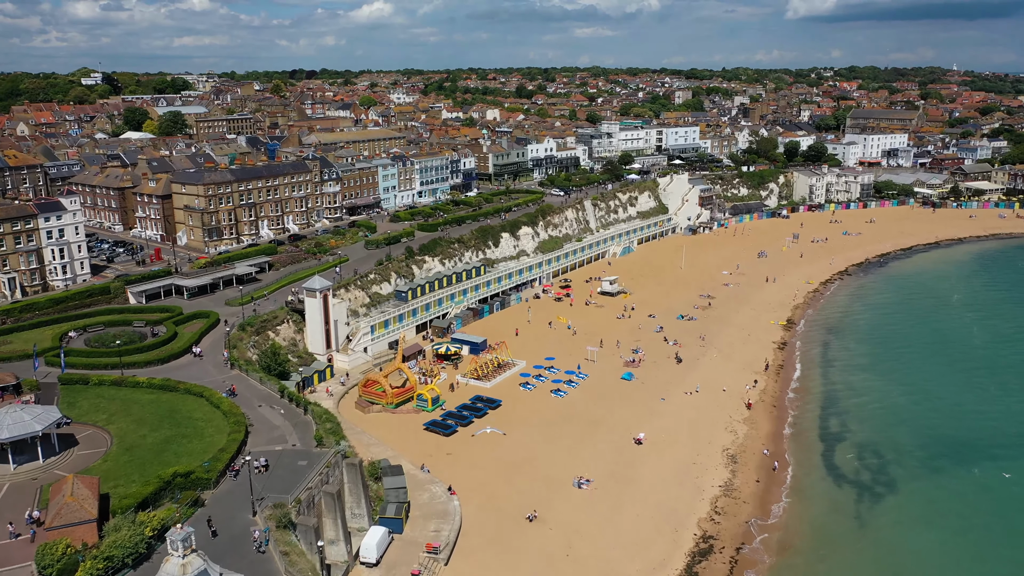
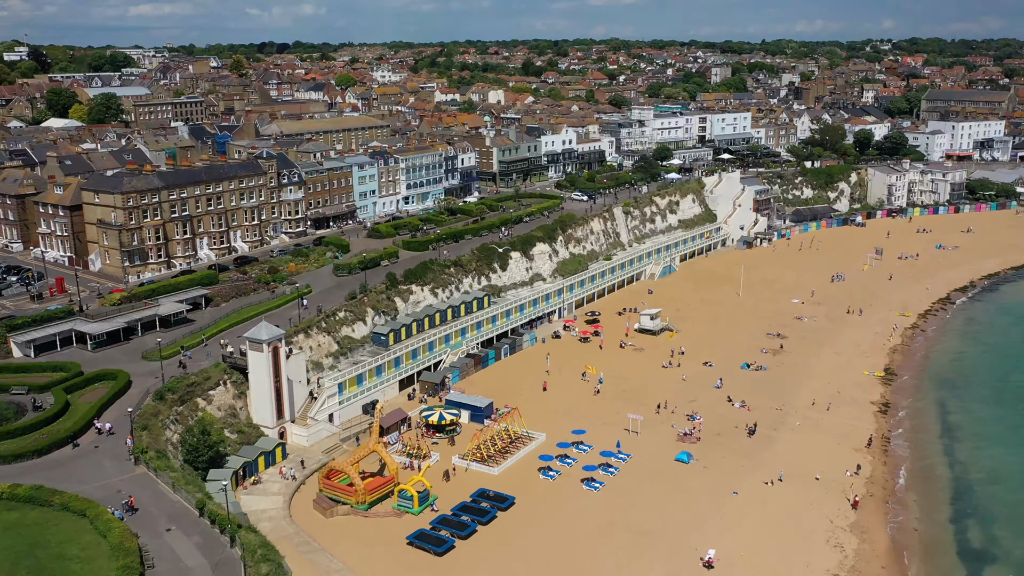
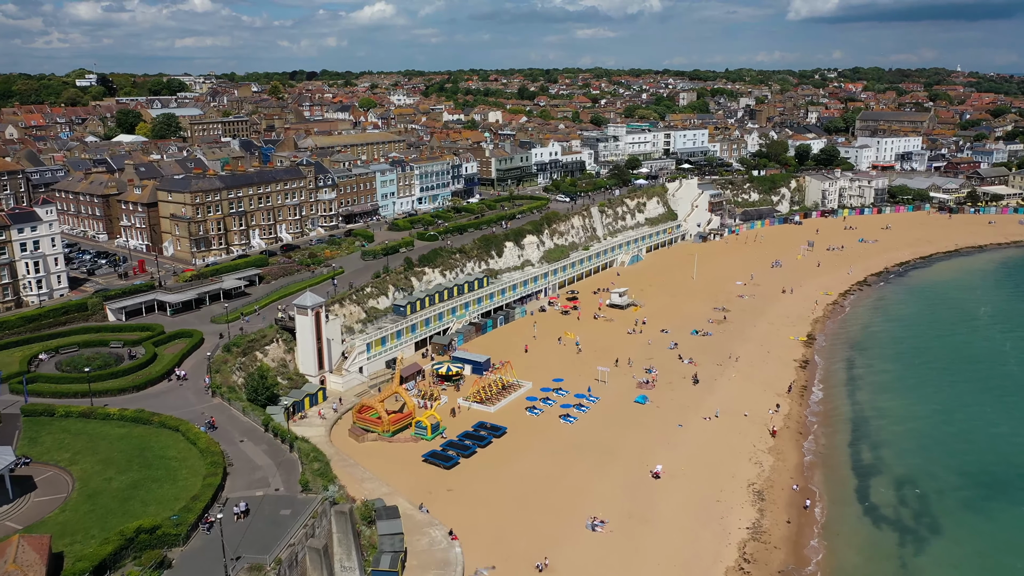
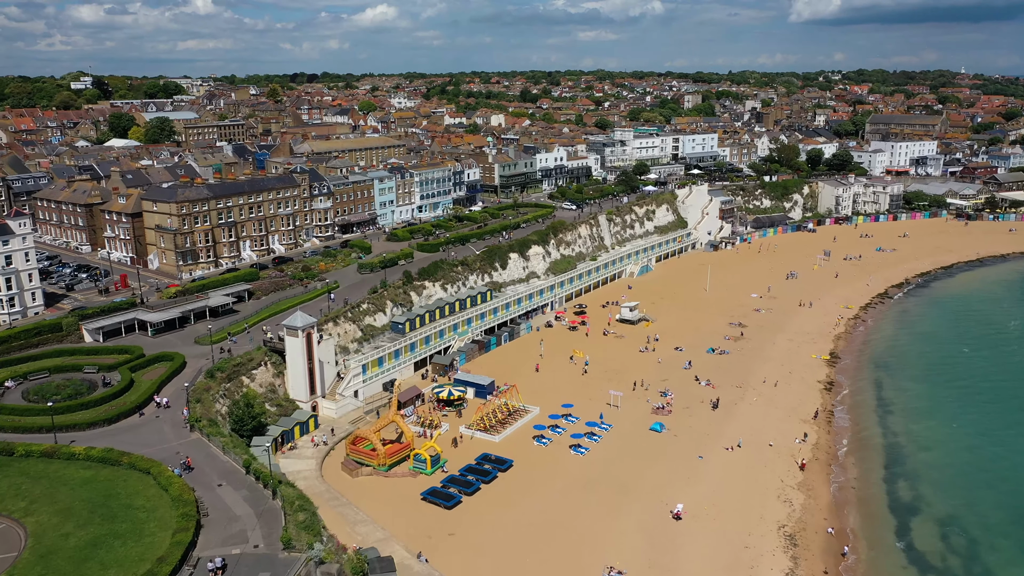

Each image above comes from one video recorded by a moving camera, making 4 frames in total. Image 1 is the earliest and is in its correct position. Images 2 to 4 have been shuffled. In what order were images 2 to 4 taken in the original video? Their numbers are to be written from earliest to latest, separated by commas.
3, 4, 2
